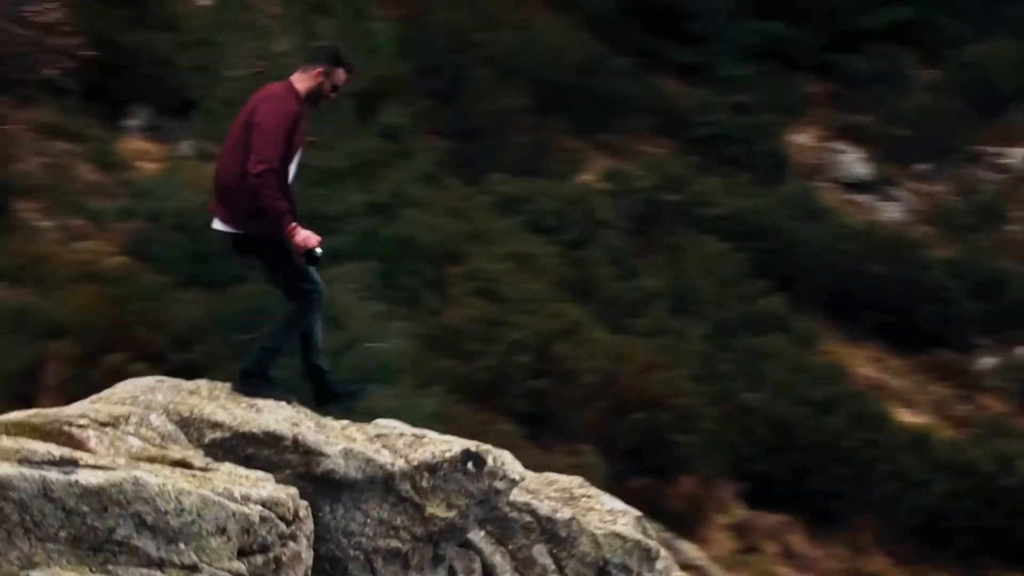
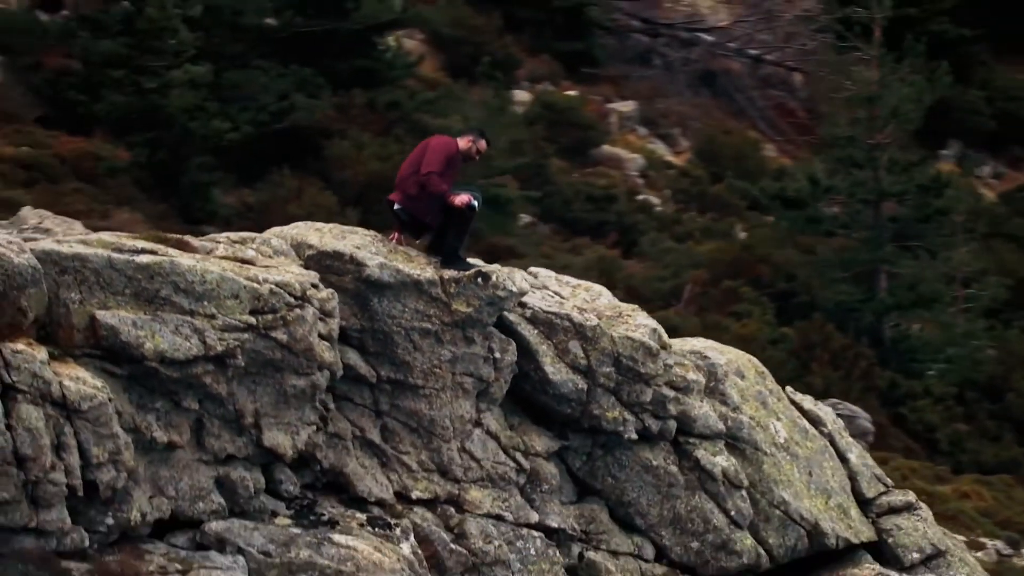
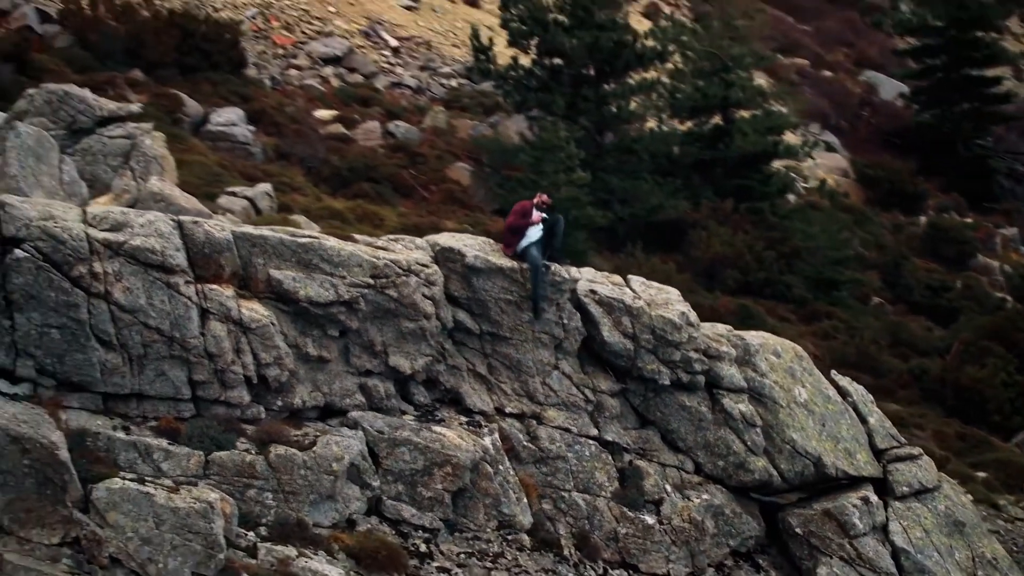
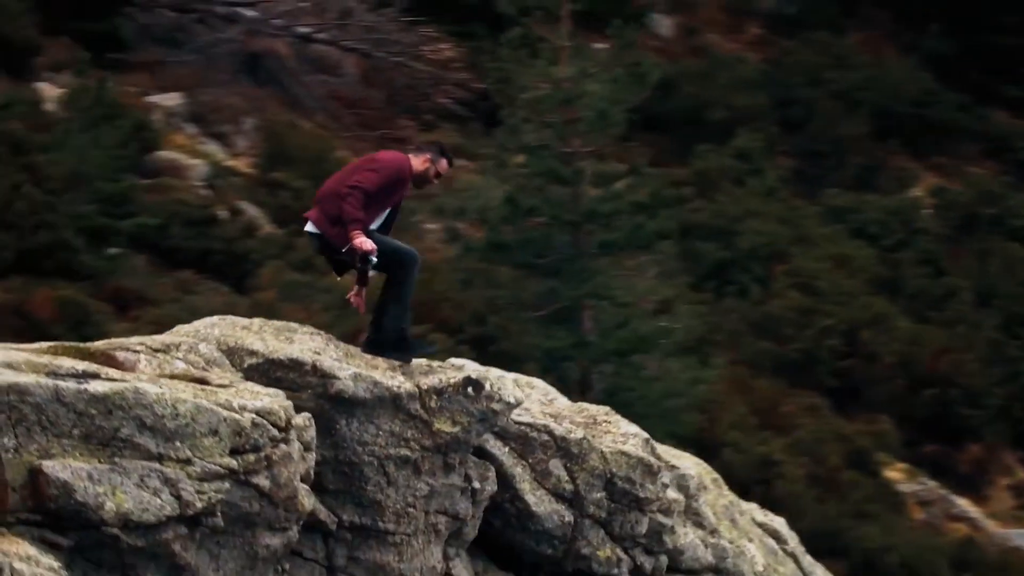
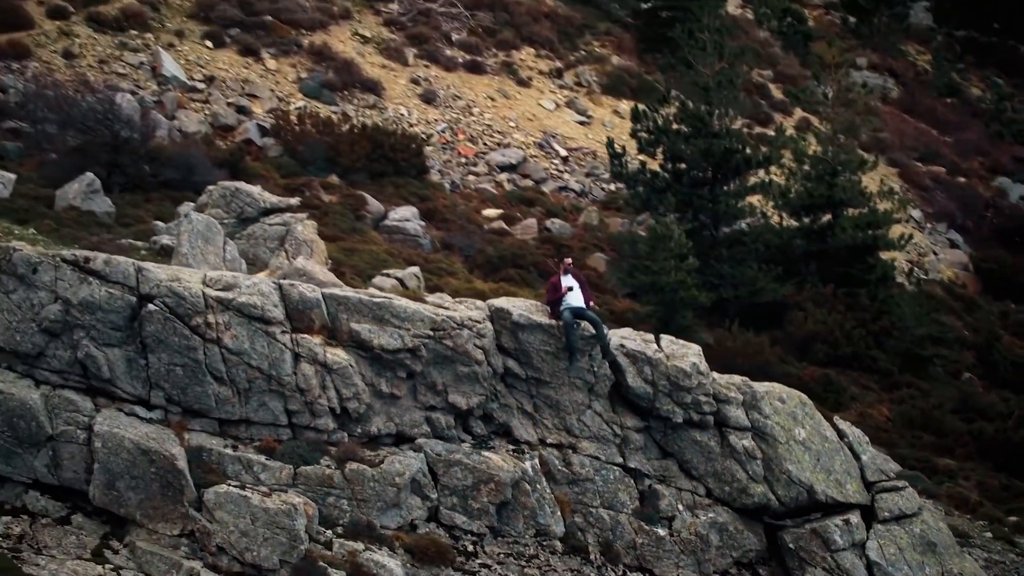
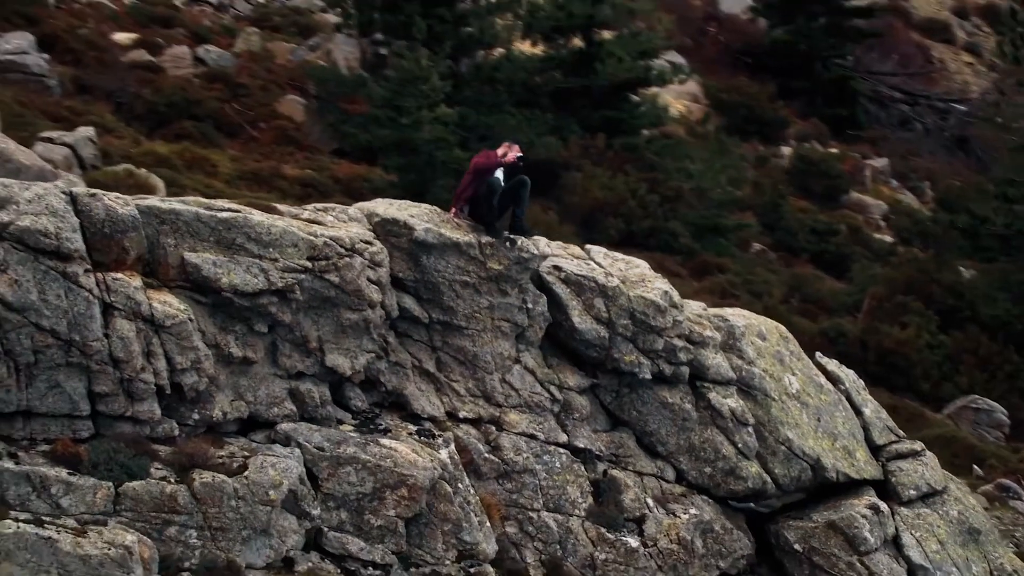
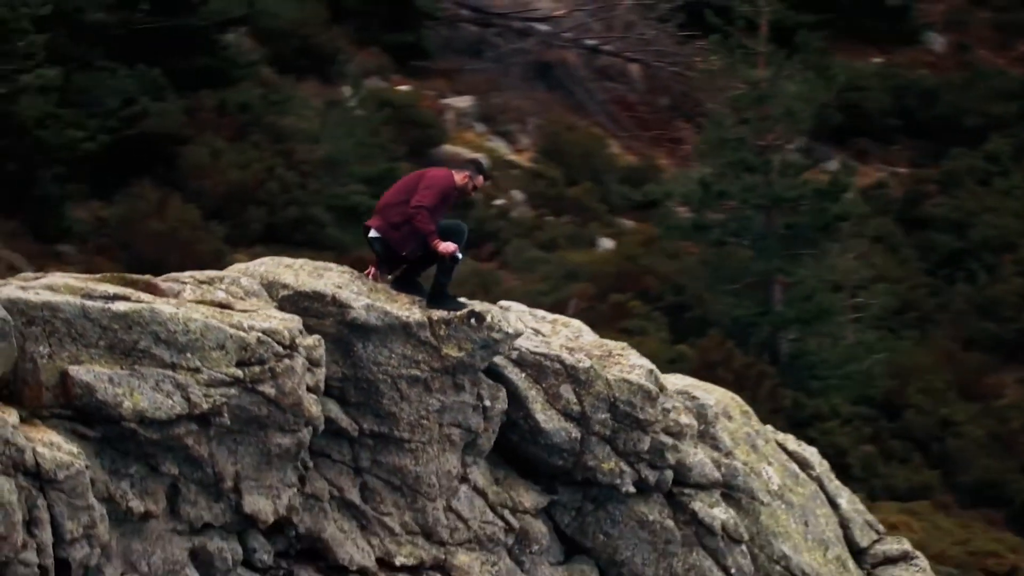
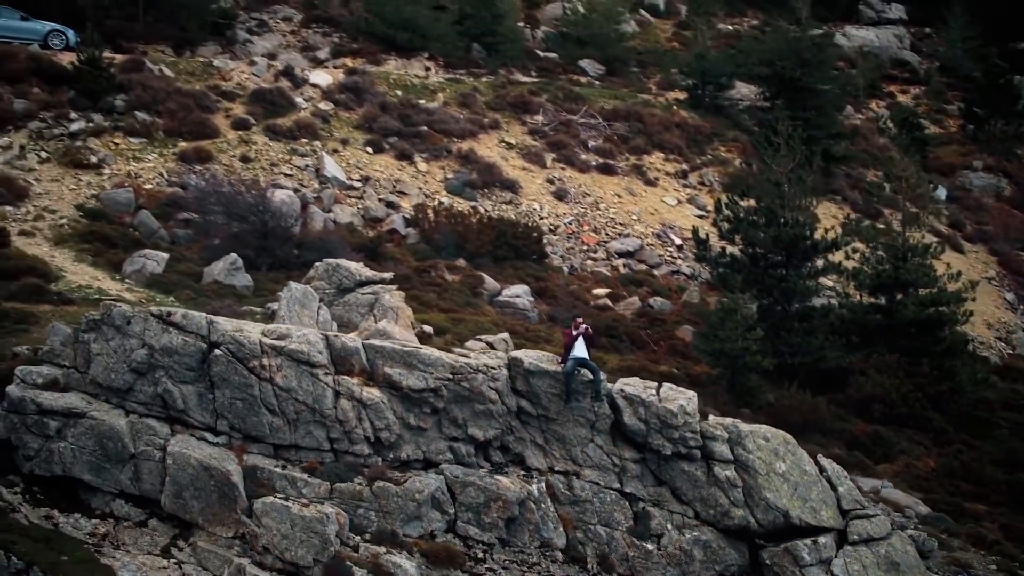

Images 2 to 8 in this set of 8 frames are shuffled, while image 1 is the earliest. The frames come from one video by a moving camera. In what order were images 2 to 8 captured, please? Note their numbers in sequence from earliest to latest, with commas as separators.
4, 7, 2, 6, 3, 5, 8
